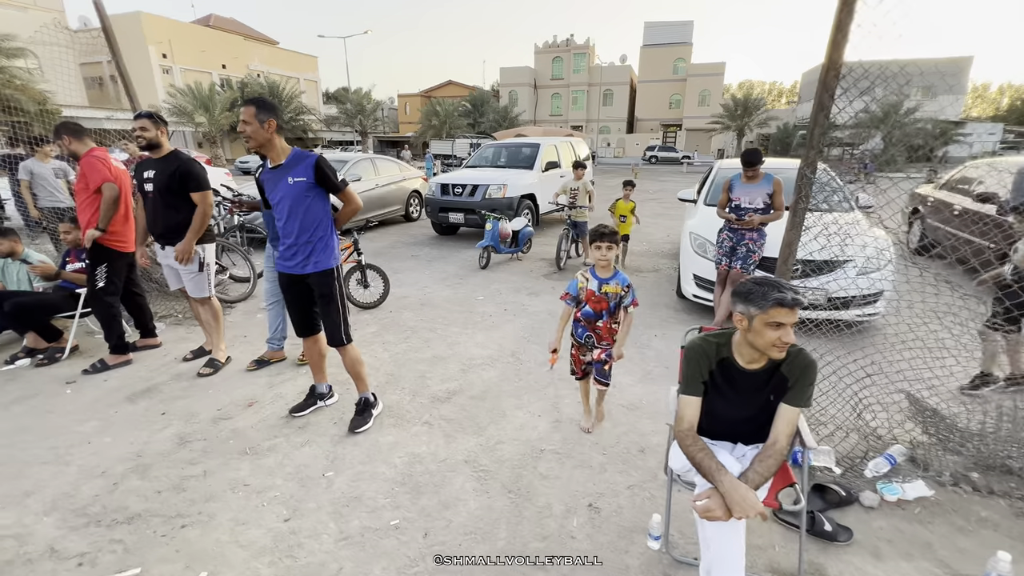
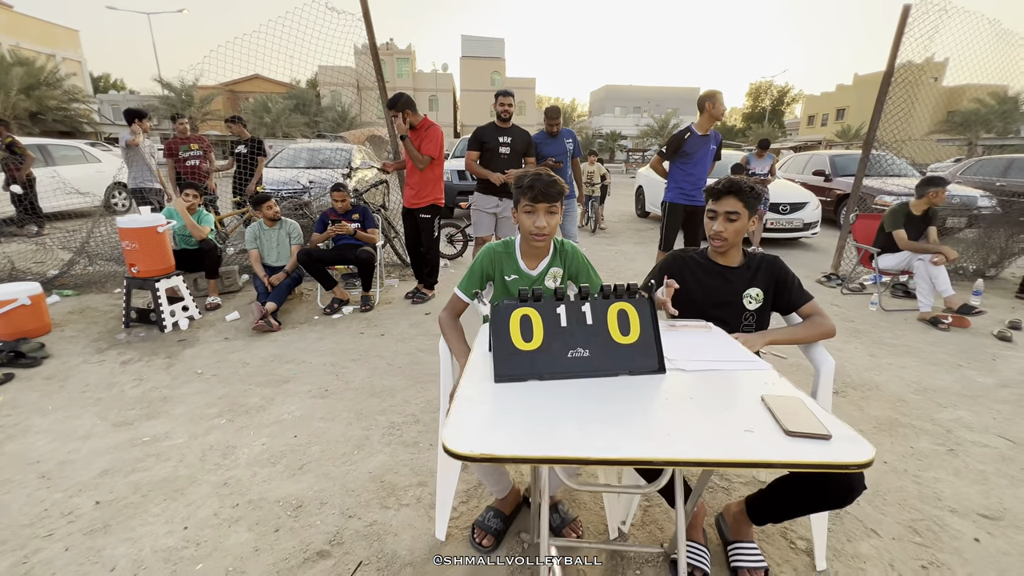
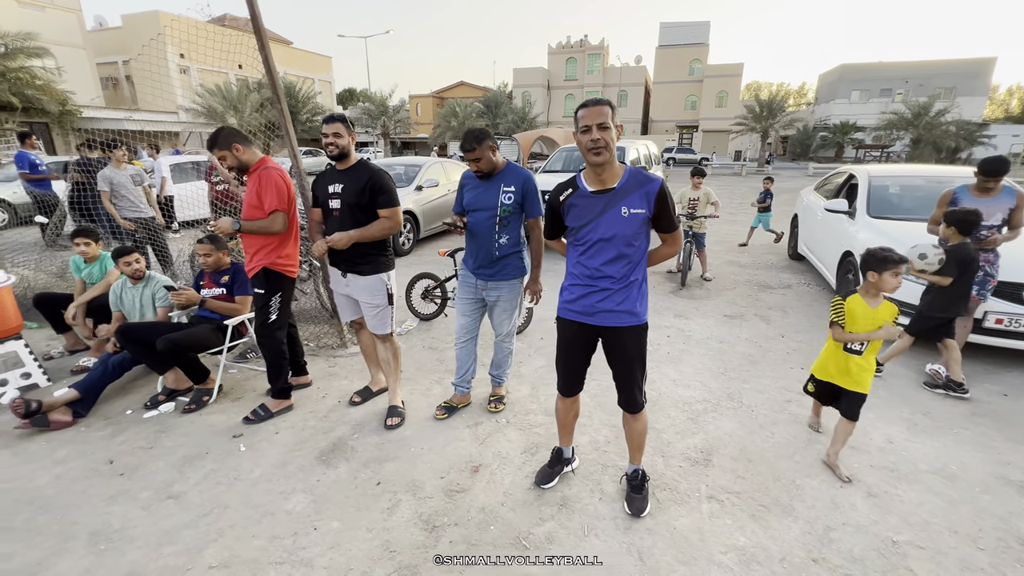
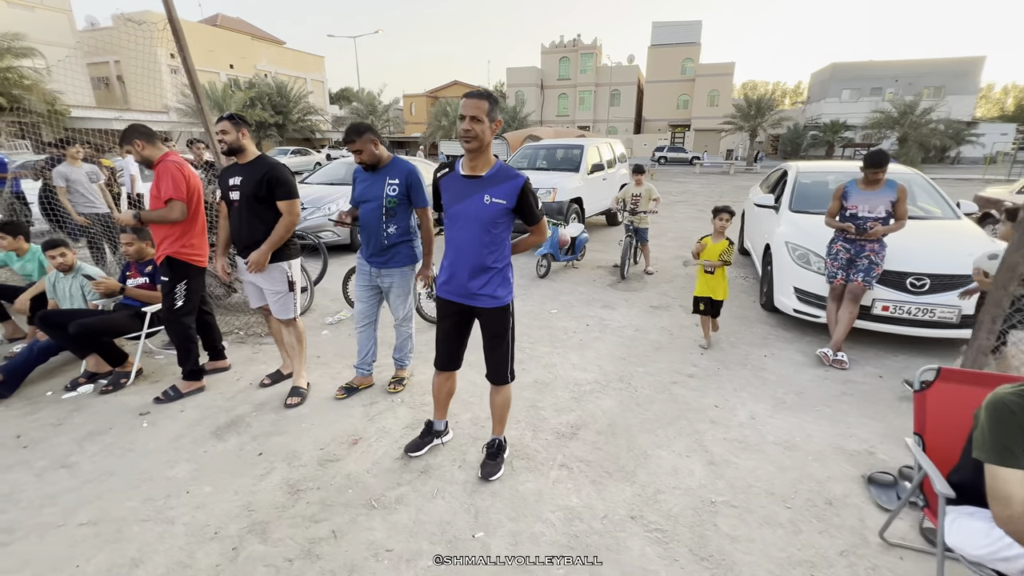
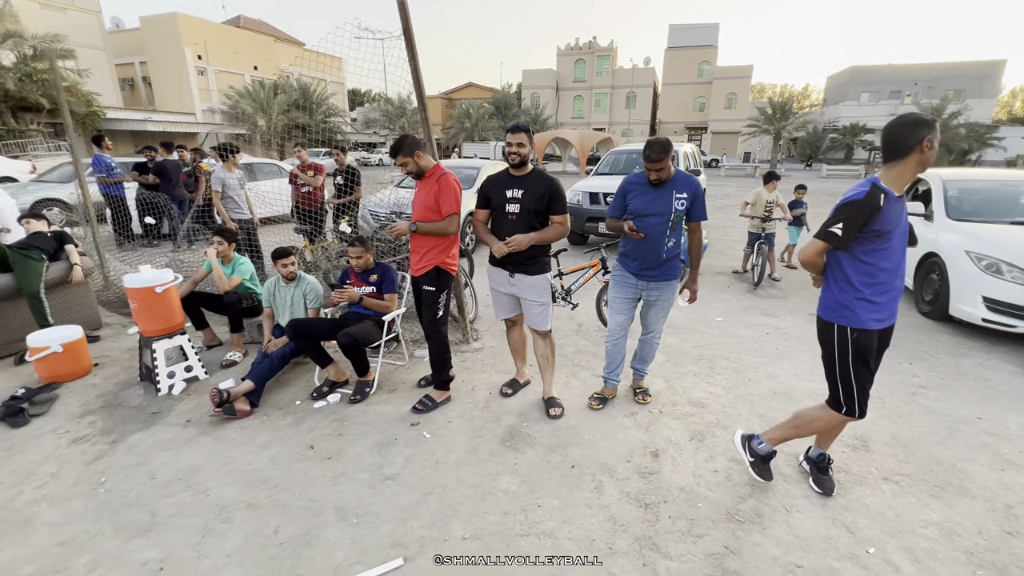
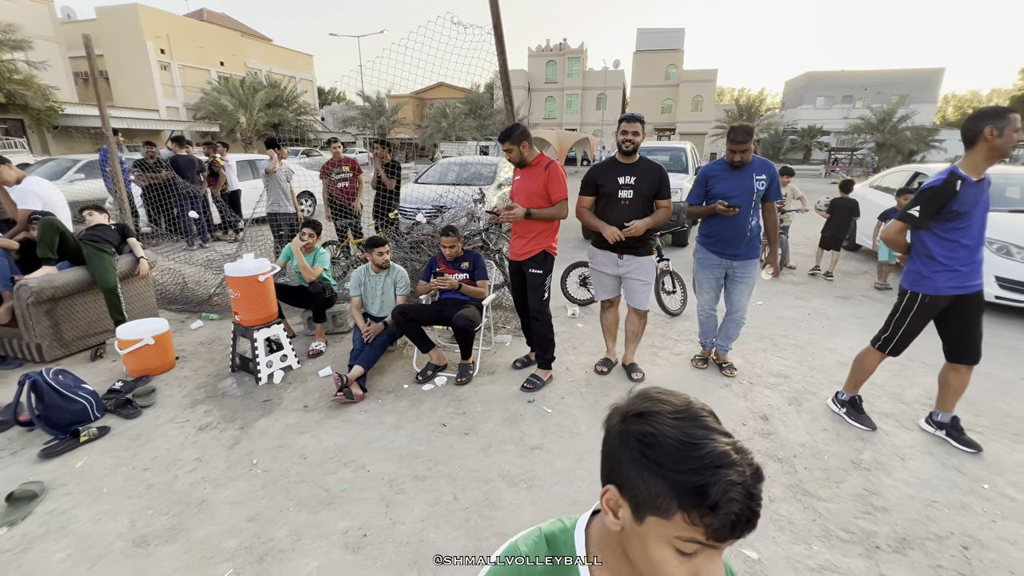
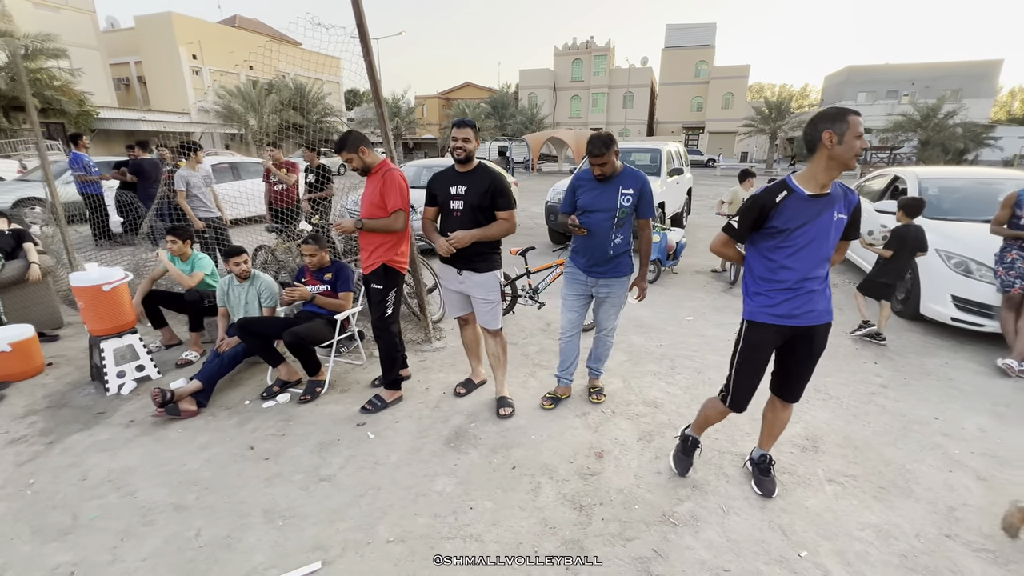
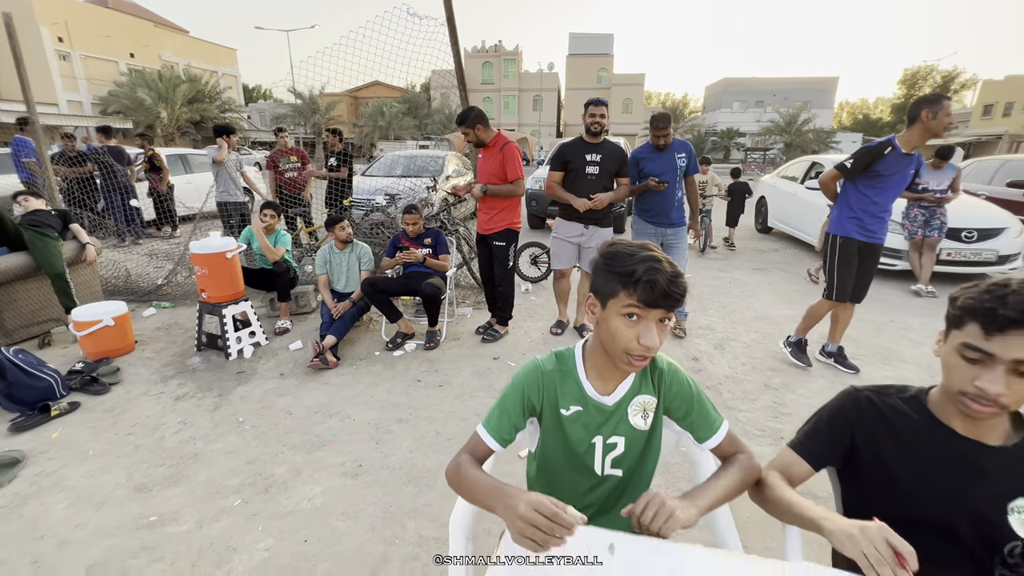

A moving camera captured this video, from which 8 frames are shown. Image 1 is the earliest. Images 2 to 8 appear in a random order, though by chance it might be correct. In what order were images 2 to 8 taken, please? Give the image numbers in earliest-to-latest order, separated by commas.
4, 3, 7, 5, 6, 8, 2
